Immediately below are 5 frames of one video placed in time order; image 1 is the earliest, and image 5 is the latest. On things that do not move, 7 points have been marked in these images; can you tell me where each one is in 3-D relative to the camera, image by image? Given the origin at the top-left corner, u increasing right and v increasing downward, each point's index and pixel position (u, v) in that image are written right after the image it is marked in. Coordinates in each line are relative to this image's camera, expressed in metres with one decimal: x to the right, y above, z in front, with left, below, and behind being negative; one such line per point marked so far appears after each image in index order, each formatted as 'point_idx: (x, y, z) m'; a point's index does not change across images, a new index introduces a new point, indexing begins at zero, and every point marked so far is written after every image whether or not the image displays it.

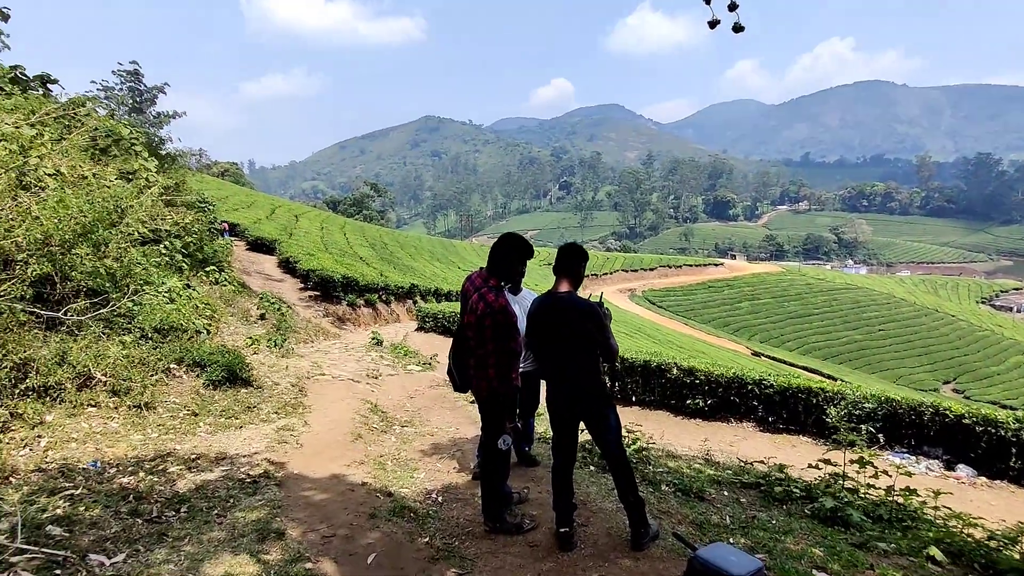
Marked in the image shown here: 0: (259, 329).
0: (-7.5, -1.2, +18.2) m
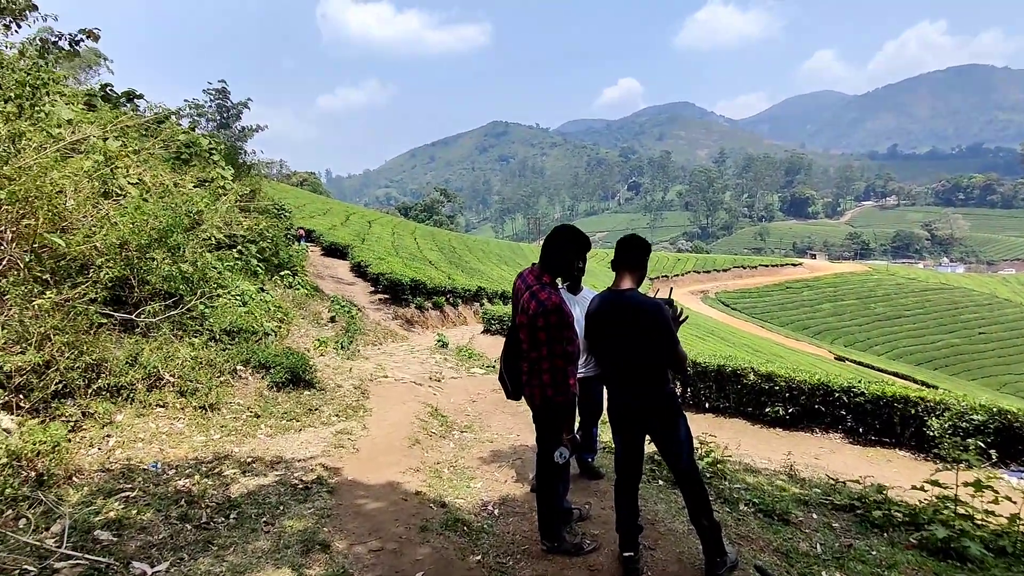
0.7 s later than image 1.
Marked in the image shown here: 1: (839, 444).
0: (-5.6, -1.3, +18.5) m
1: (+6.4, -3.0, +11.9) m
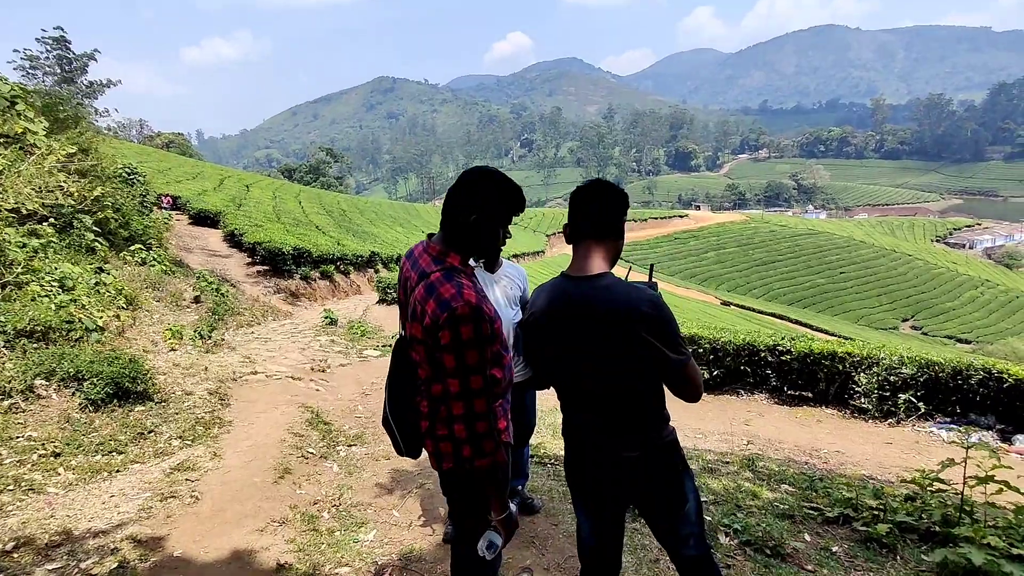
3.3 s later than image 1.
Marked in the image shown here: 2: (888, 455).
0: (-8.3, -0.7, +15.7) m
1: (+4.7, -2.2, +11.2) m
2: (+5.5, -2.5, +8.9) m
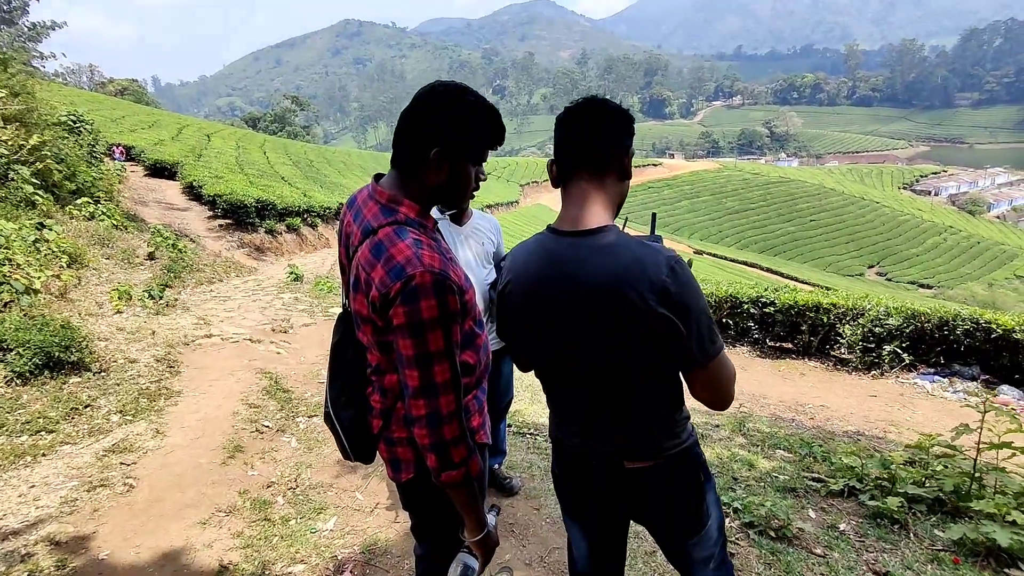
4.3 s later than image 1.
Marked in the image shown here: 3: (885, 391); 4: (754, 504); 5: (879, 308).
0: (-8.9, +0.4, +14.7) m
1: (+4.3, -1.3, +10.9) m
2: (+5.2, -1.7, +8.7) m
3: (+5.7, -1.6, +9.3) m
4: (+1.6, -1.5, +4.1) m
5: (+6.2, -0.3, +10.2) m
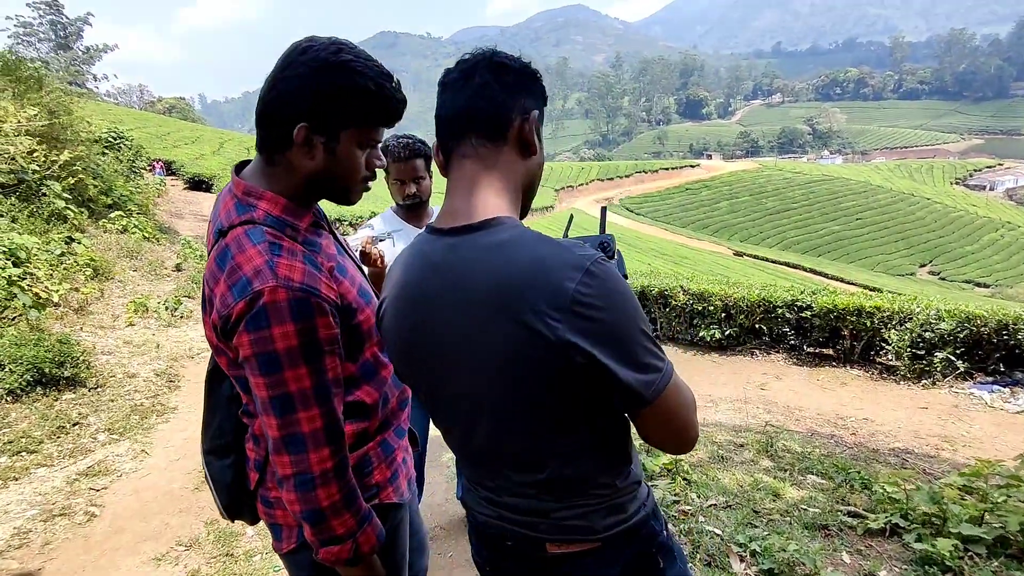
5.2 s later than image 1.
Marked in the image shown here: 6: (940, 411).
0: (-8.4, +0.1, +14.8) m
1: (+4.6, -1.3, +10.2) m
2: (+5.4, -1.8, +7.9) m
3: (+6.0, -1.6, +8.5) m
4: (+1.5, -1.5, +3.5) m
5: (+6.4, -0.3, +9.3) m
6: (+5.8, -1.7, +8.2) m
